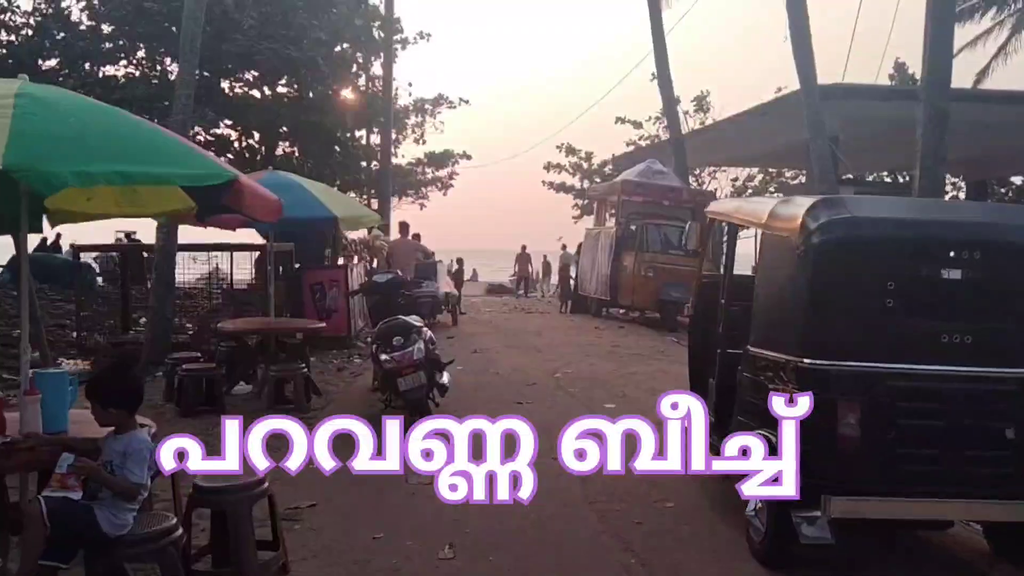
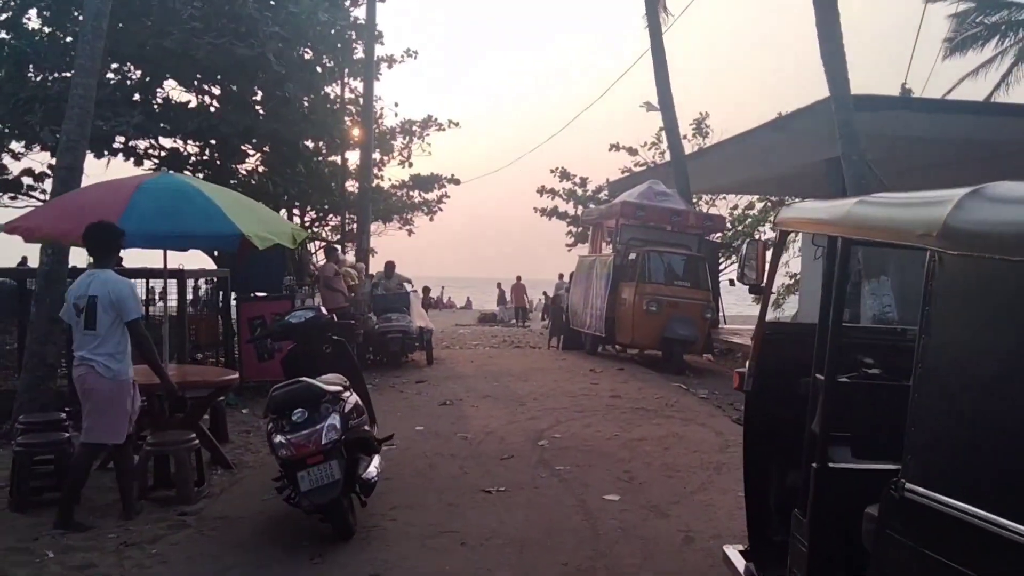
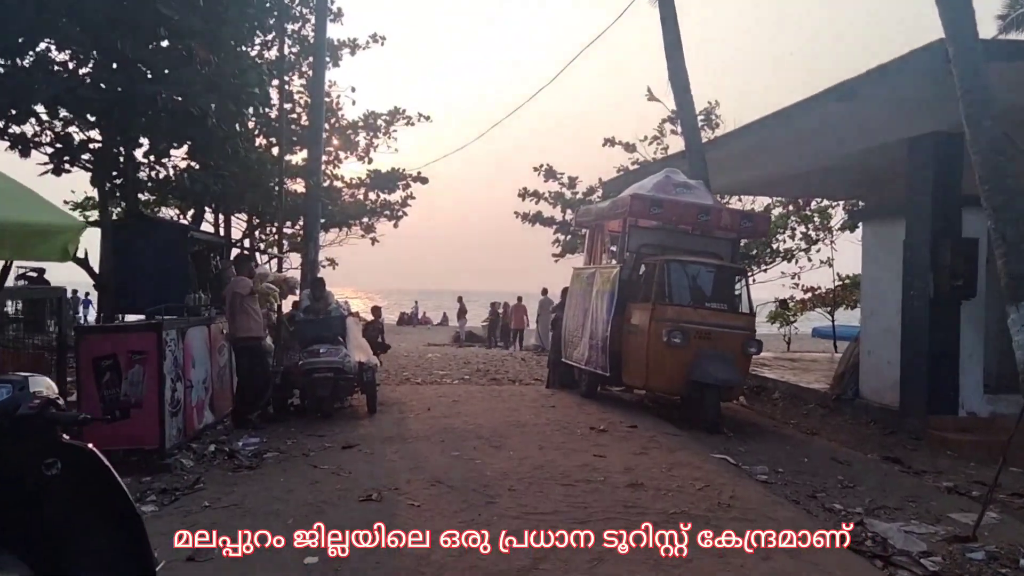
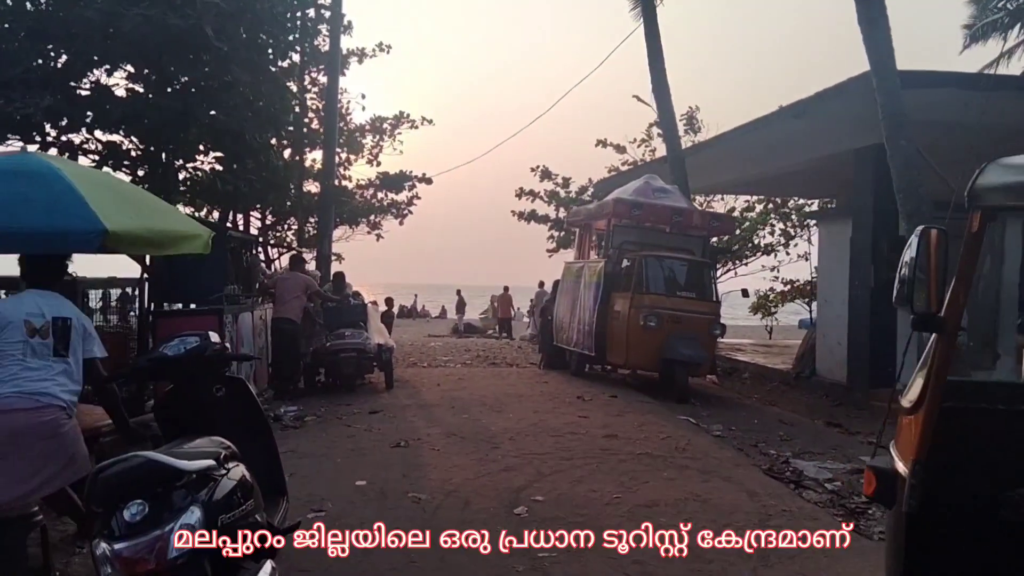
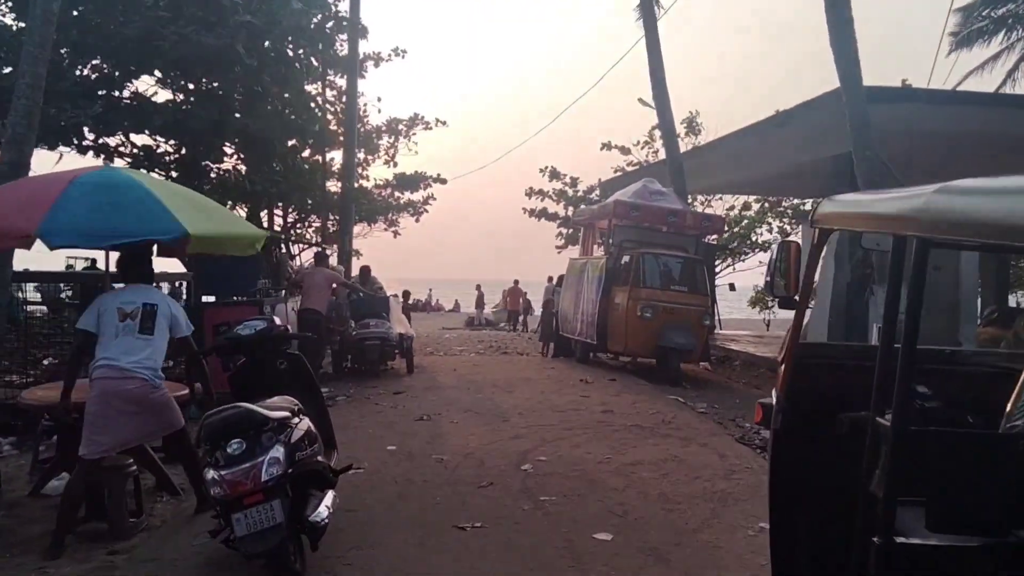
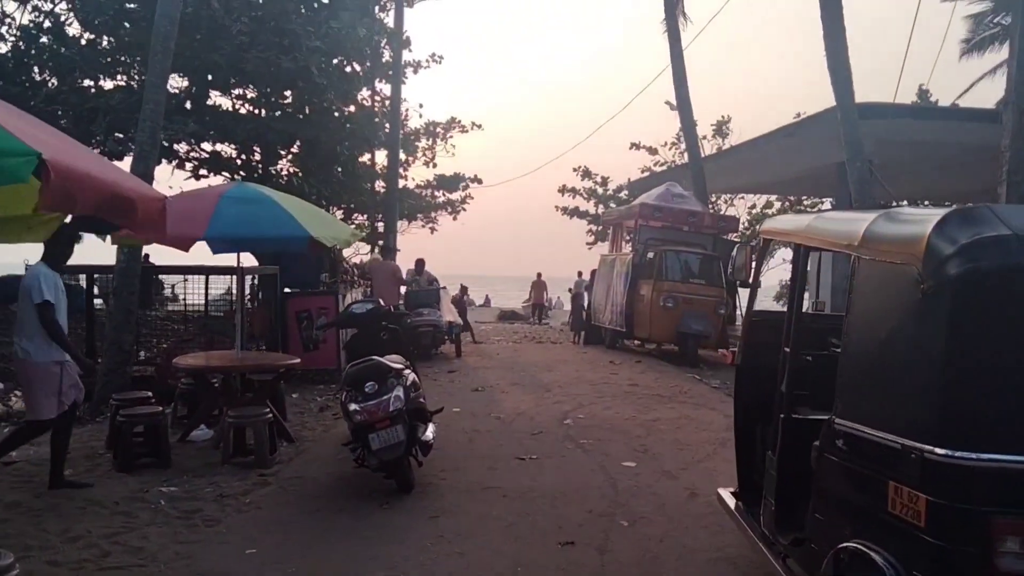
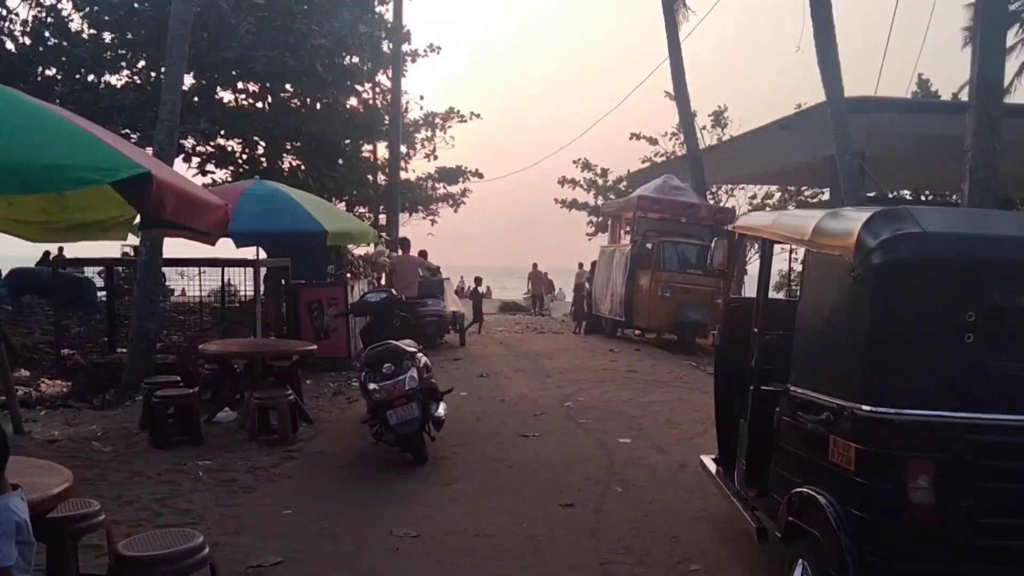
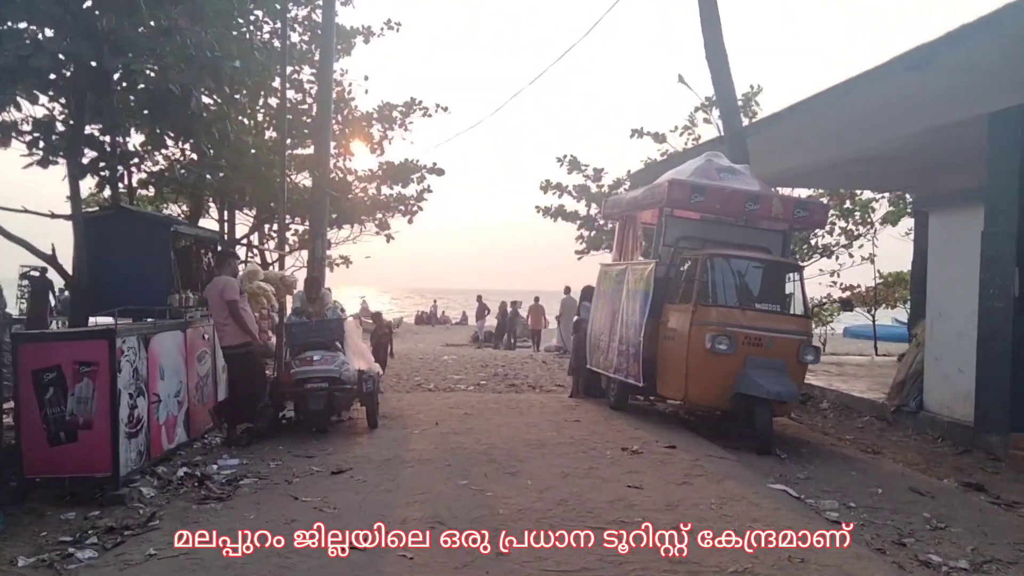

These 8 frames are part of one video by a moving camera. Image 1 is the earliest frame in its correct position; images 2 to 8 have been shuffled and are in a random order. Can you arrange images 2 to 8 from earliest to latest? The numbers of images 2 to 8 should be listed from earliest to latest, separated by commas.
7, 6, 2, 5, 4, 3, 8
